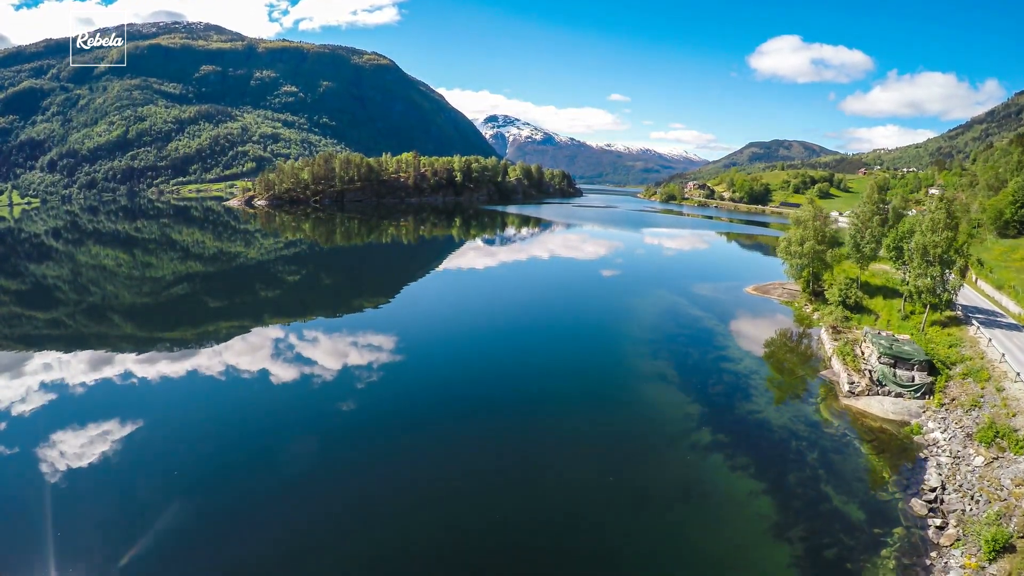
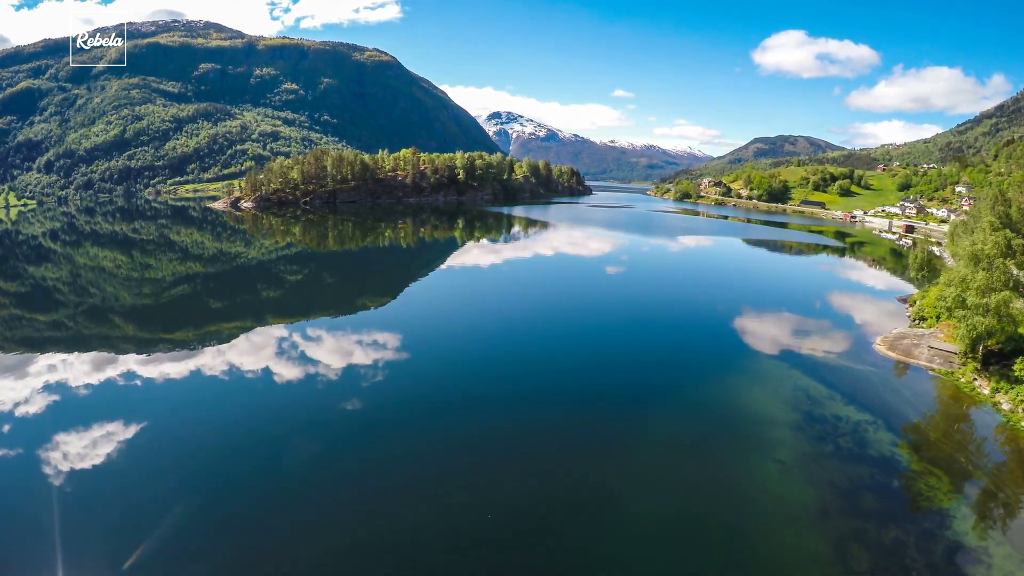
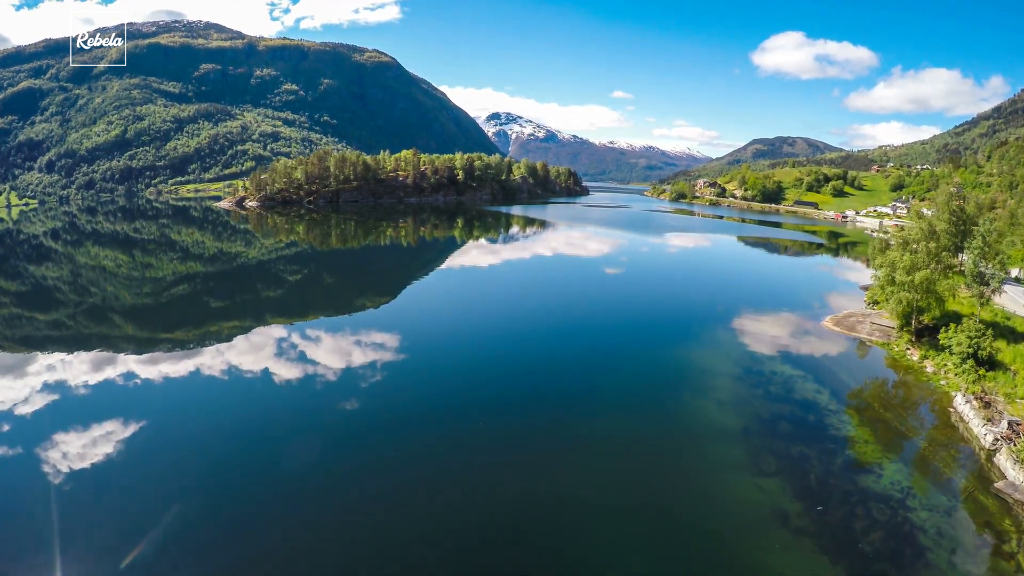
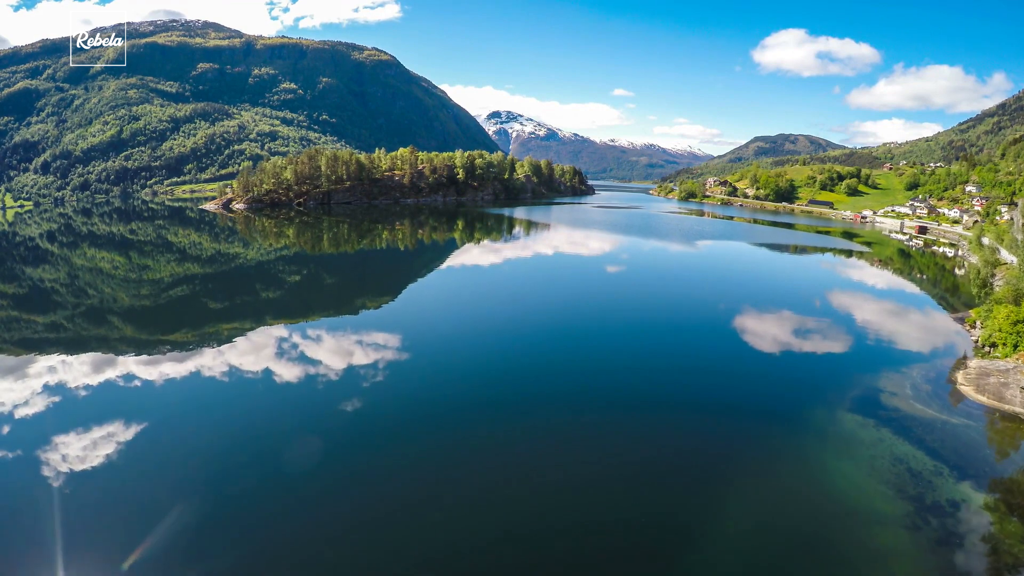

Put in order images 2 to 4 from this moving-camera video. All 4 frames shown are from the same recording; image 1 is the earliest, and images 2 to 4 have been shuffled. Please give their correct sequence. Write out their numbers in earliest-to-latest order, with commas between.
3, 2, 4
